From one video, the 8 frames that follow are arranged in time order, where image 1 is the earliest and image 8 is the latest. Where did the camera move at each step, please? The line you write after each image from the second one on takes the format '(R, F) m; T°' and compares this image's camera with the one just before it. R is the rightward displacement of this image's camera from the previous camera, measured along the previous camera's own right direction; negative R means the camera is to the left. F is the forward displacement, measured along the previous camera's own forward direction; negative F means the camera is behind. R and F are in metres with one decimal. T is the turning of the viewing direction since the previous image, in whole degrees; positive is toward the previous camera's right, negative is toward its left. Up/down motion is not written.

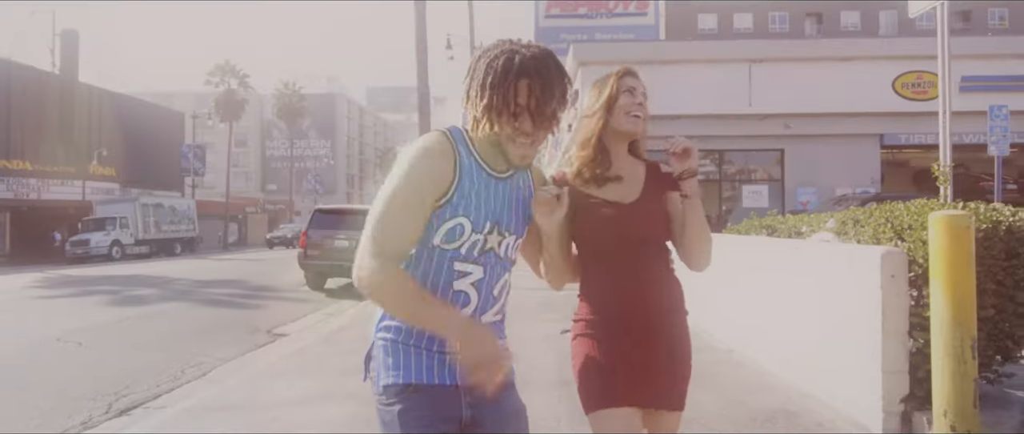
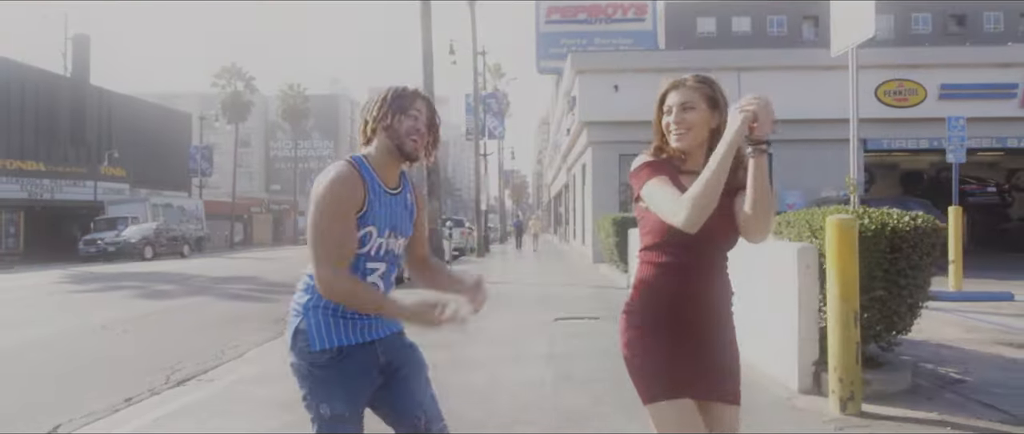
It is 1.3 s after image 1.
(0.0, -0.5) m; 0°
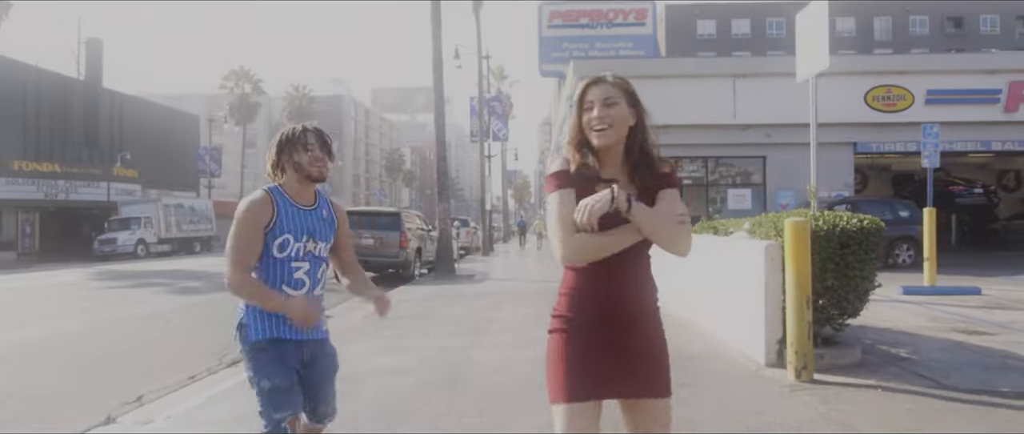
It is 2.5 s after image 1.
(0.0, -0.4) m; 0°
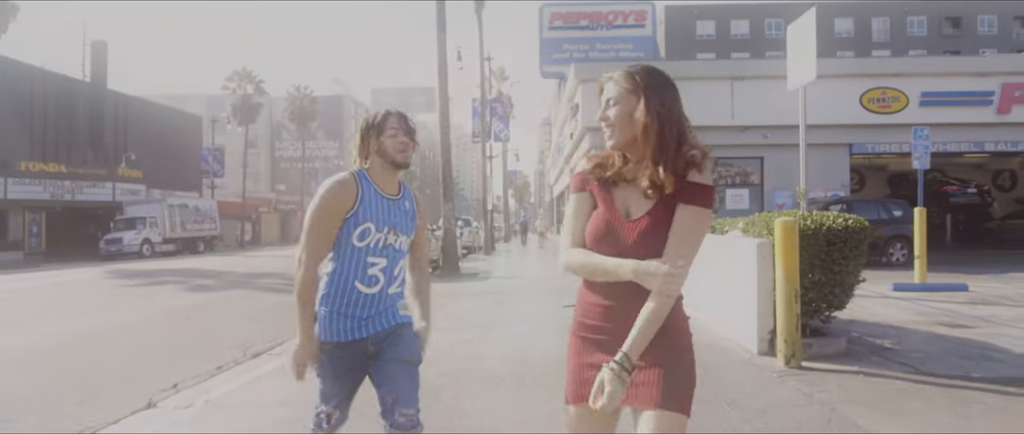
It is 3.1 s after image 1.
(0.0, -0.2) m; 0°
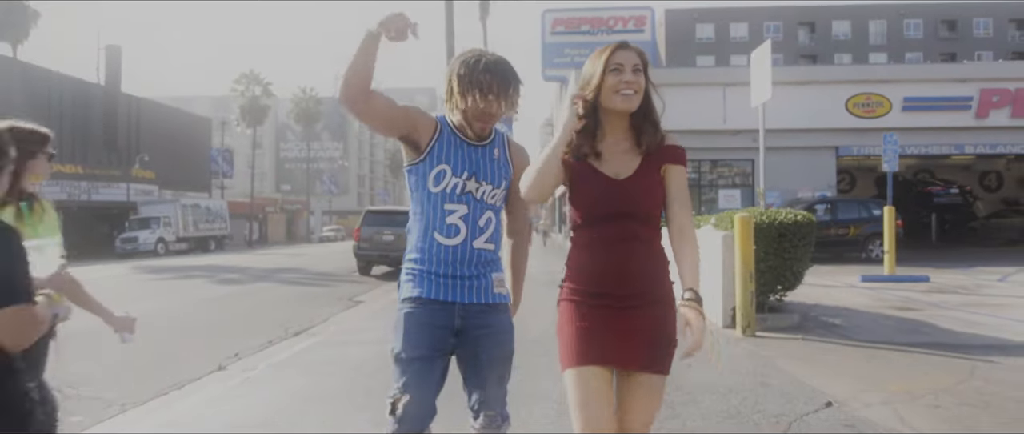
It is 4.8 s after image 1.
(0.0, -0.6) m; 0°
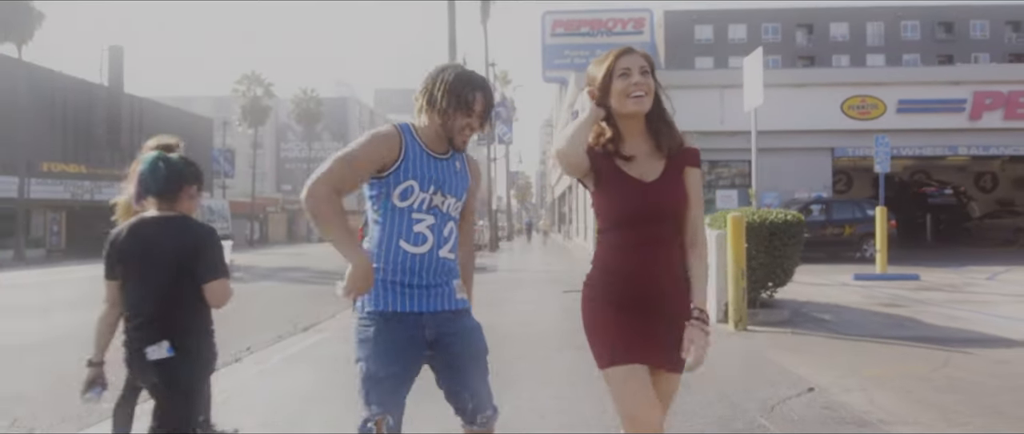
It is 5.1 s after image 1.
(0.0, -0.2) m; 0°
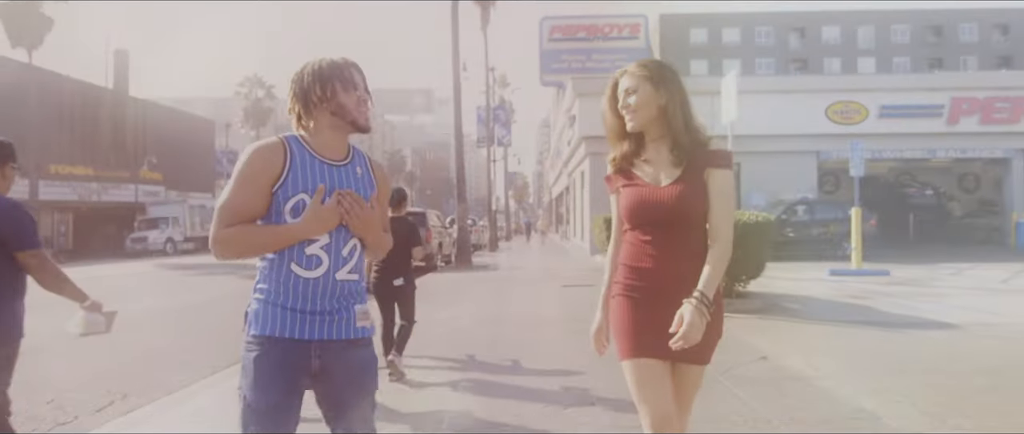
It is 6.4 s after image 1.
(0.0, -0.5) m; 0°
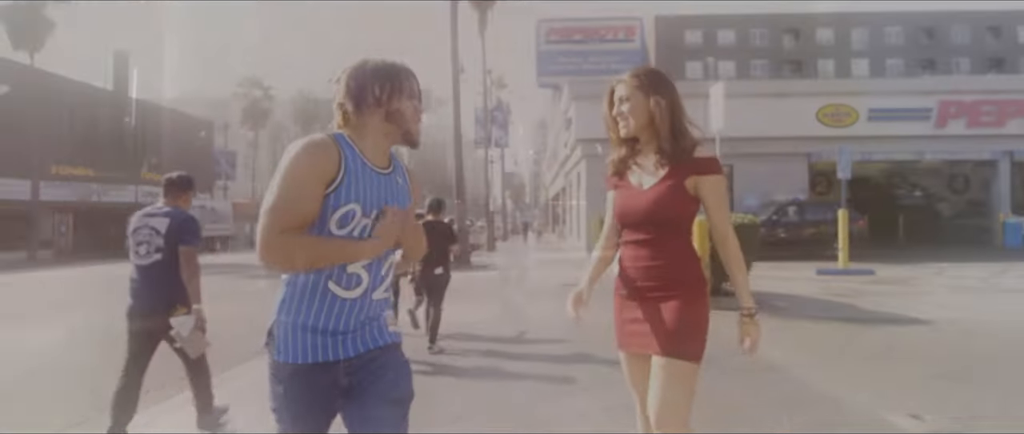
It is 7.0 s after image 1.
(0.0, -0.2) m; 0°
